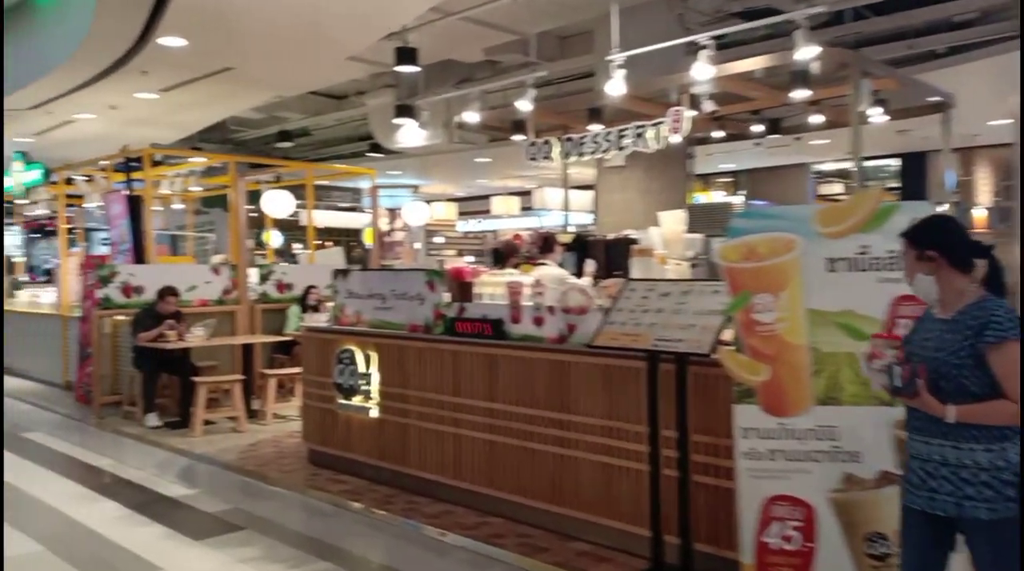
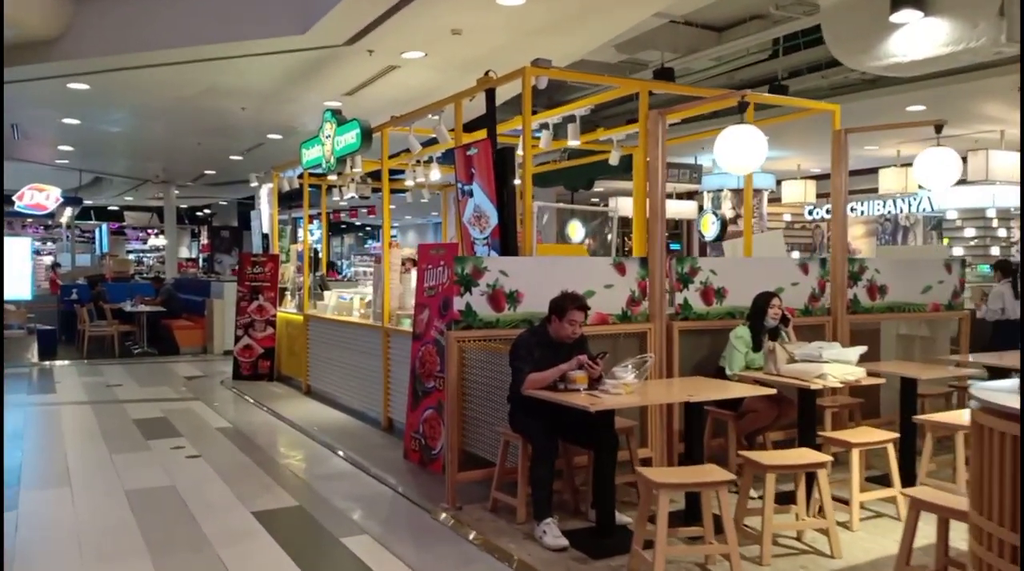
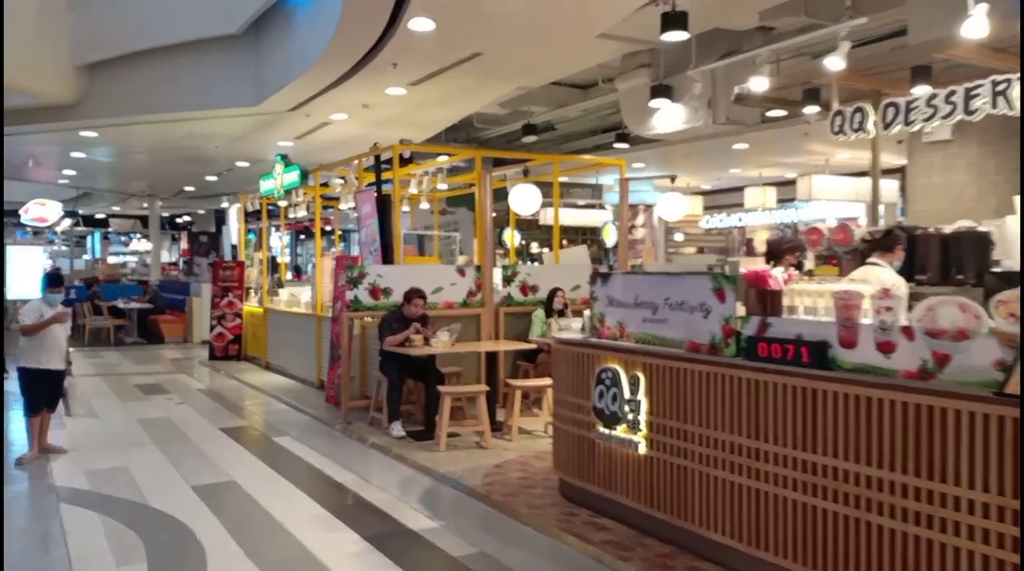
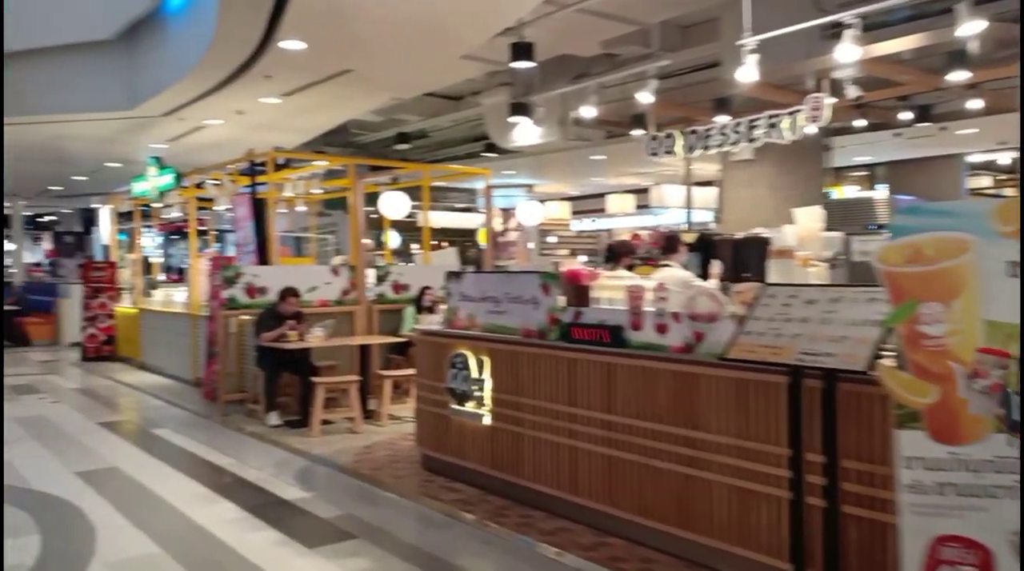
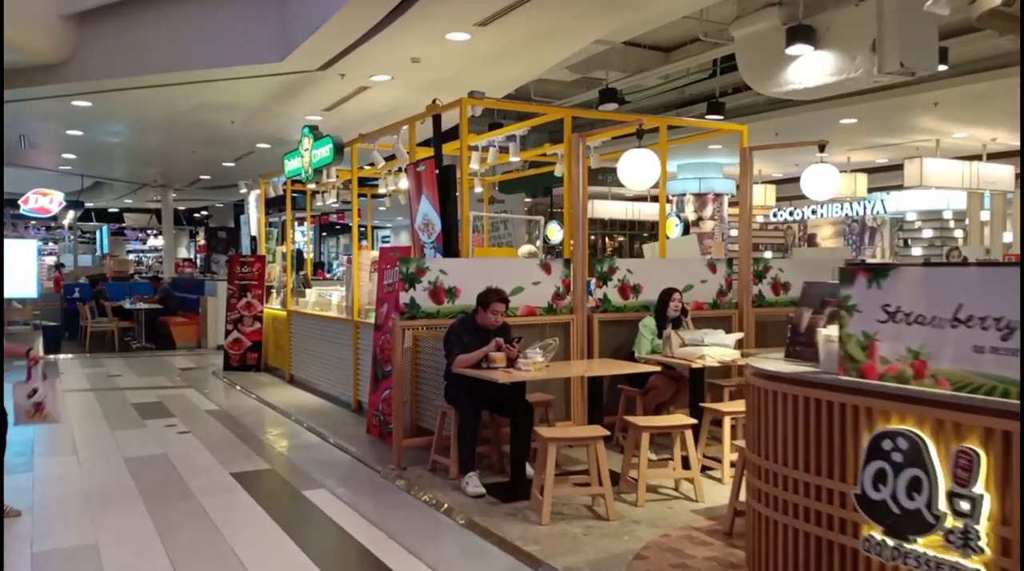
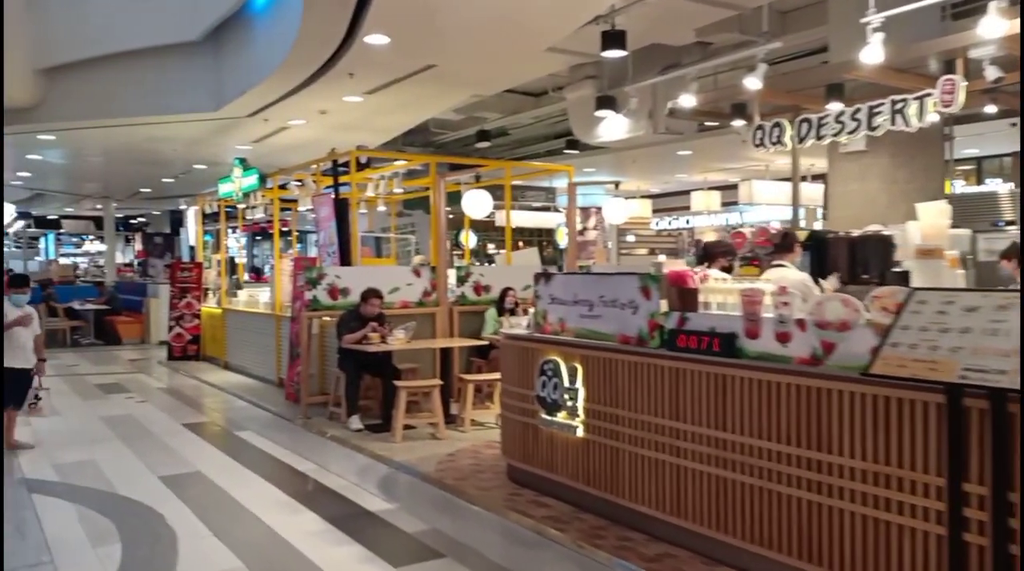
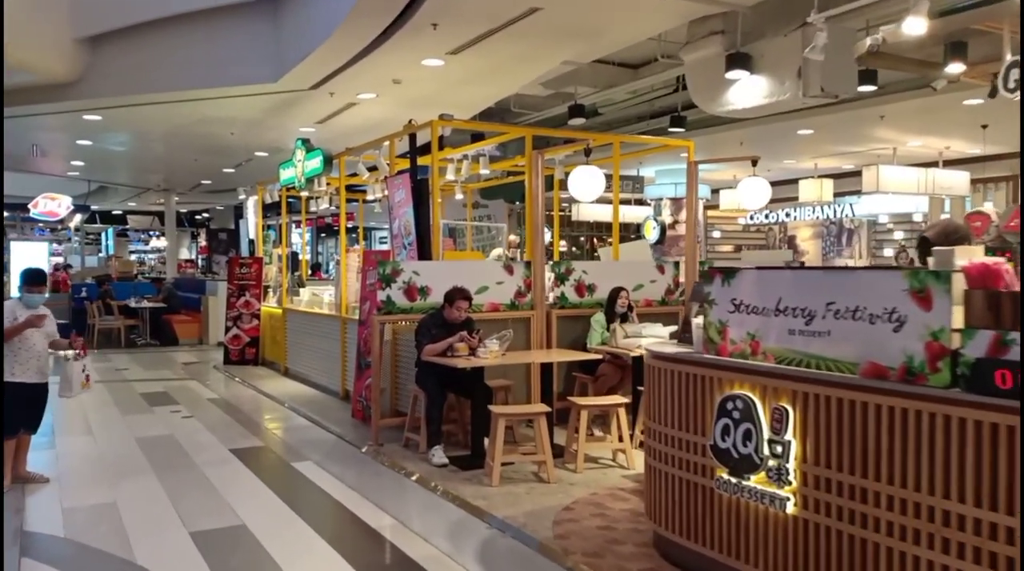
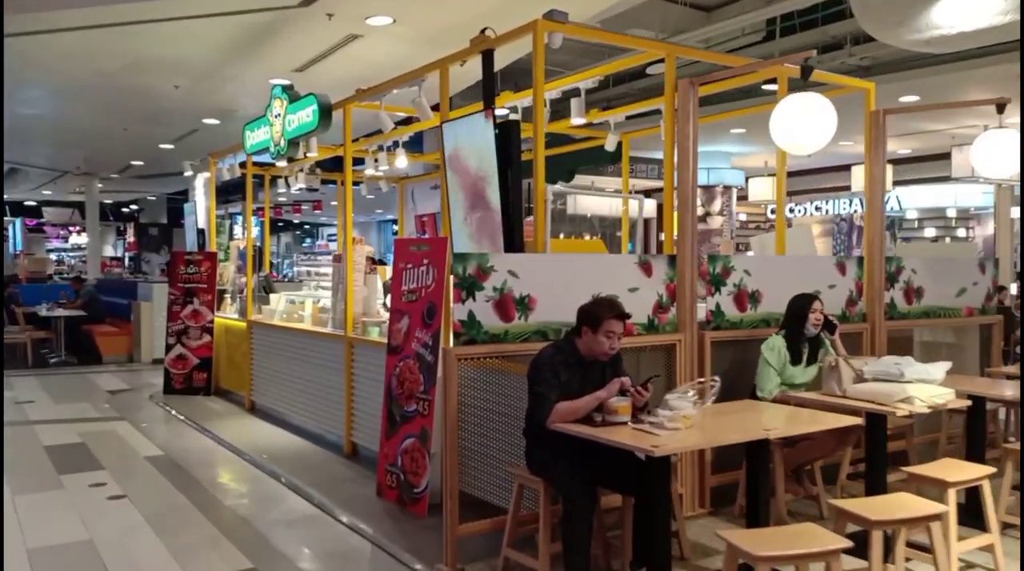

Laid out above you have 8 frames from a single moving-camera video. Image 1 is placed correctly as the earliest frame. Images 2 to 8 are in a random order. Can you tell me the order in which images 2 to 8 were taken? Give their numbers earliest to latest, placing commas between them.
4, 6, 3, 7, 5, 2, 8
